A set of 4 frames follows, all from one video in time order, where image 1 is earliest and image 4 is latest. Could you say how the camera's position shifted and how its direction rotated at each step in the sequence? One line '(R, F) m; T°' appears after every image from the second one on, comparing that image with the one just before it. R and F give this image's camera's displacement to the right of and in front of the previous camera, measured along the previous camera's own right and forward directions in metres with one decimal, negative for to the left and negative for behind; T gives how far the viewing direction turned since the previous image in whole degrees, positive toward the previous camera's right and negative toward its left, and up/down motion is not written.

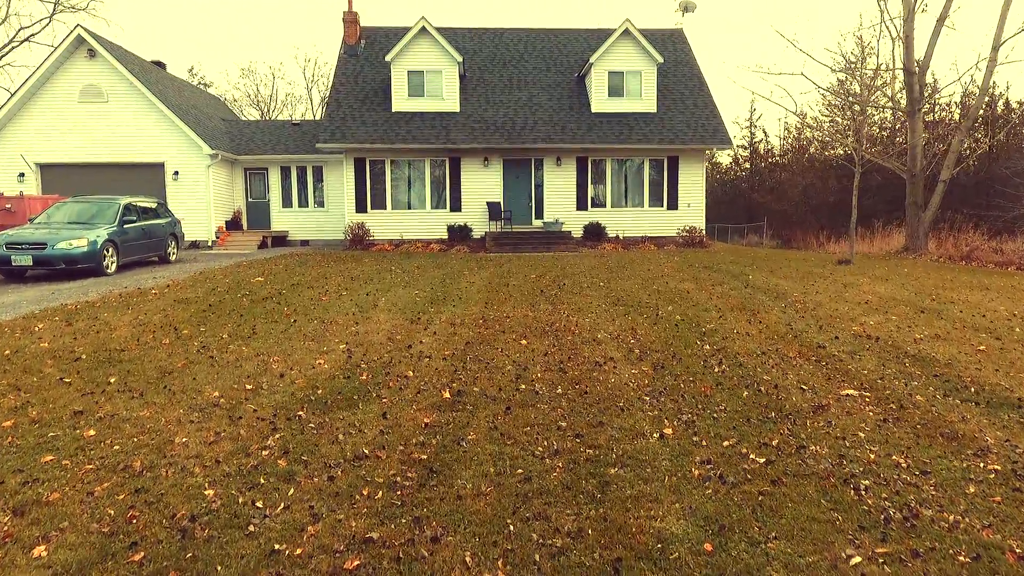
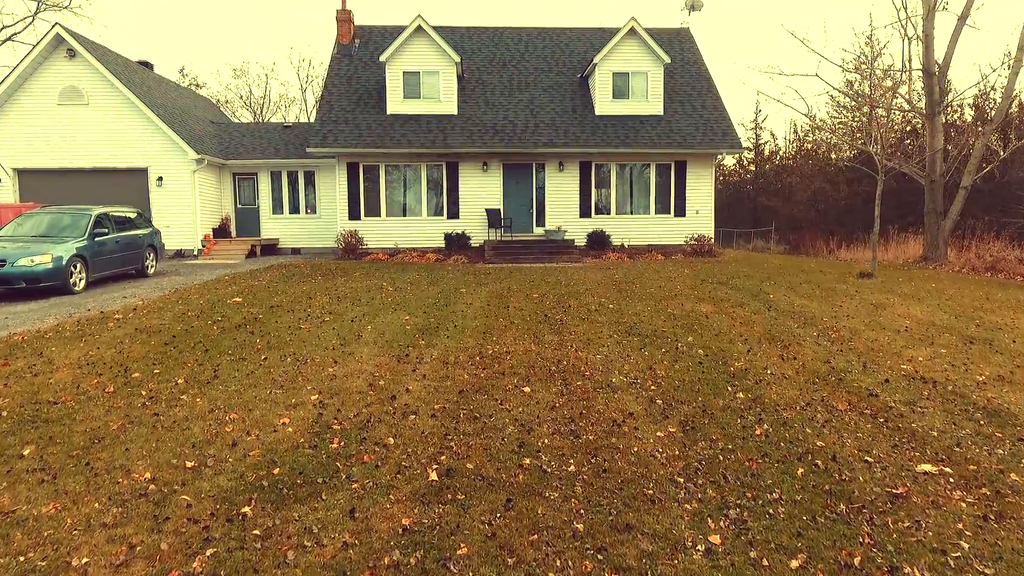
(0.0, +0.8) m; 0°
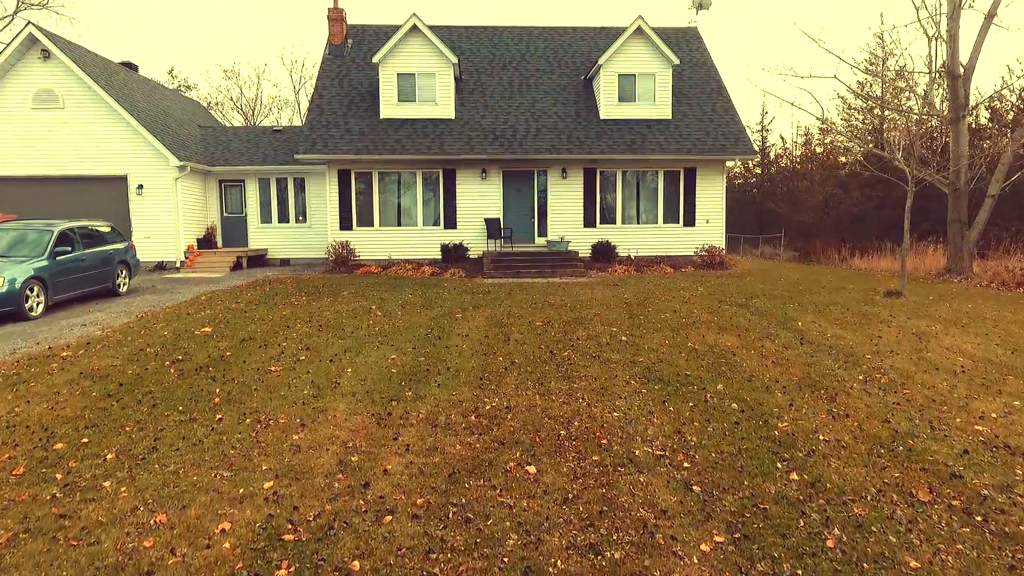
(0.0, +0.9) m; 0°
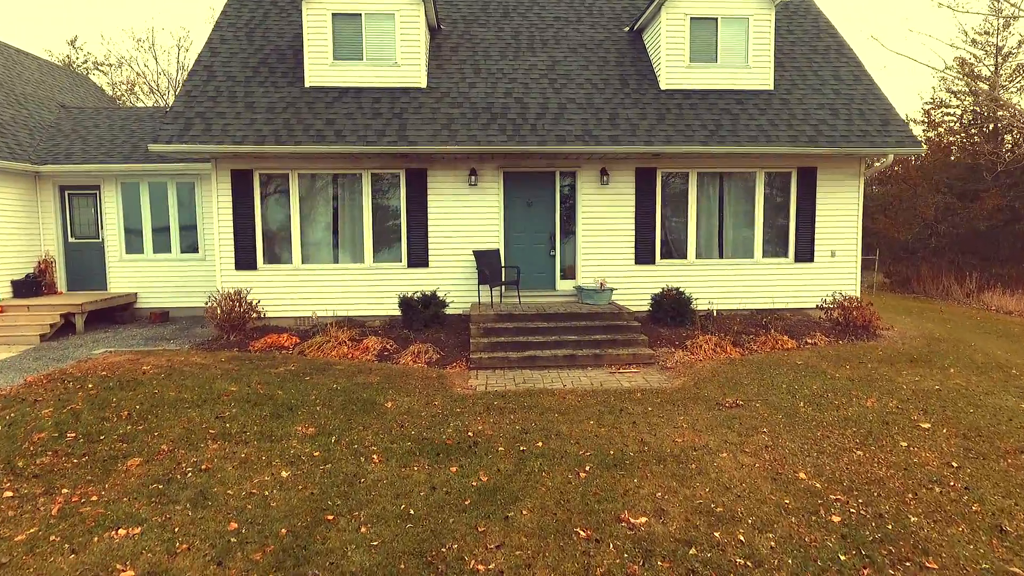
(-0.1, +6.2) m; 0°
